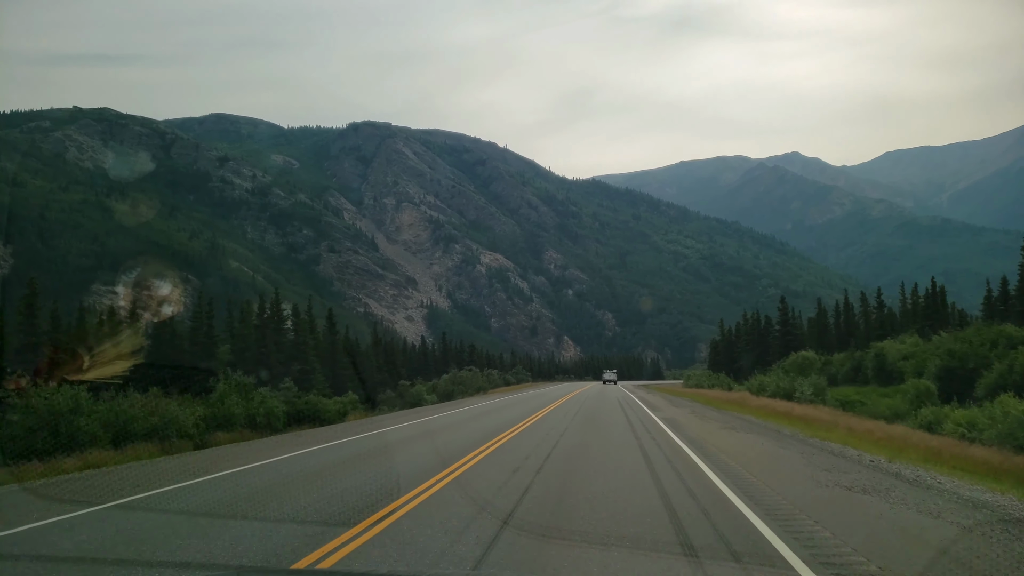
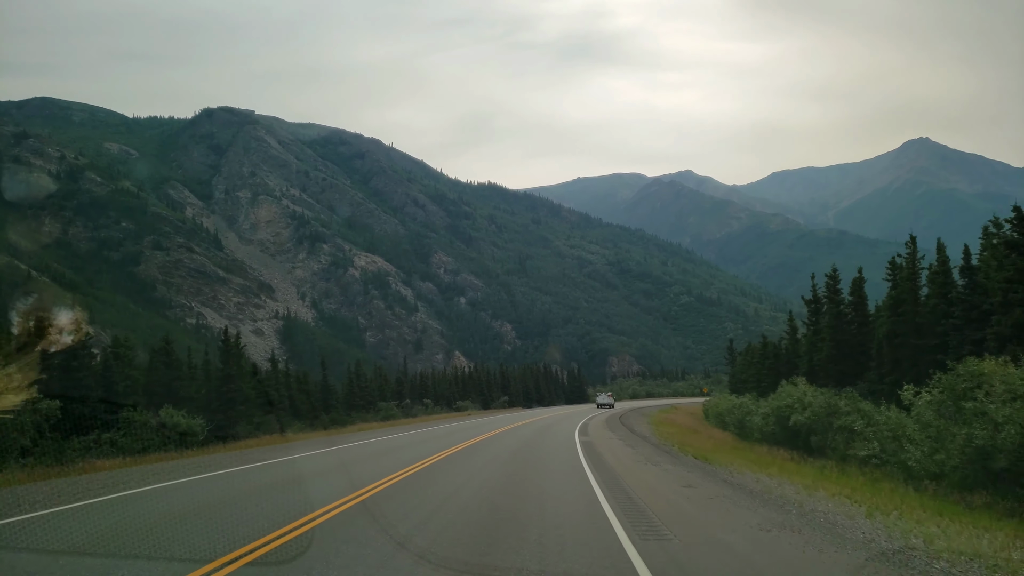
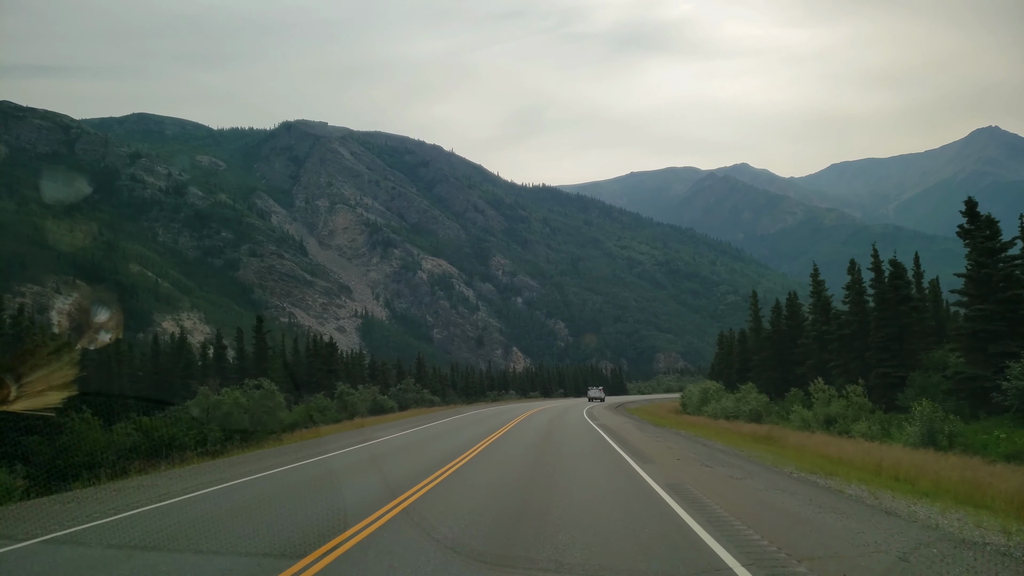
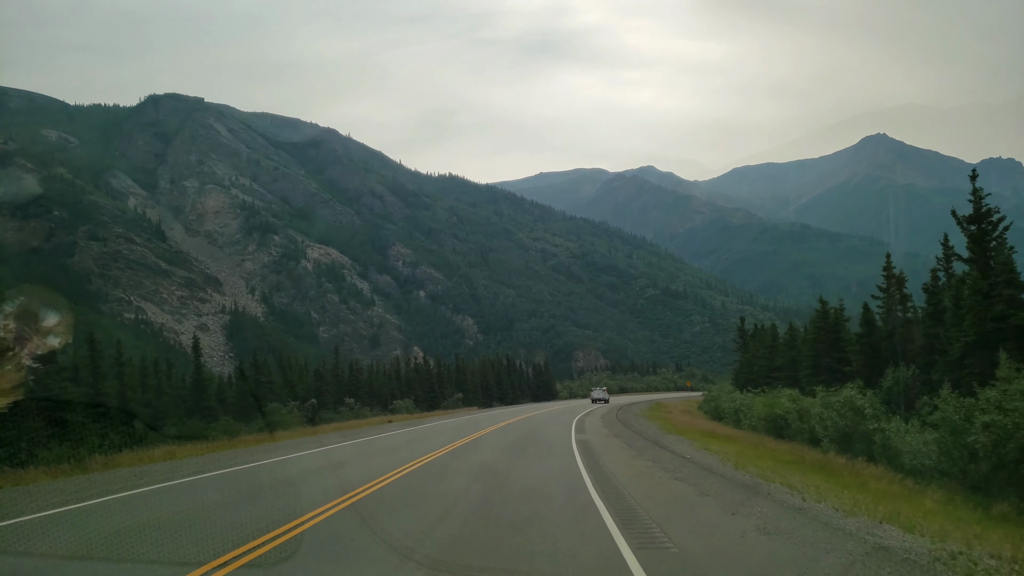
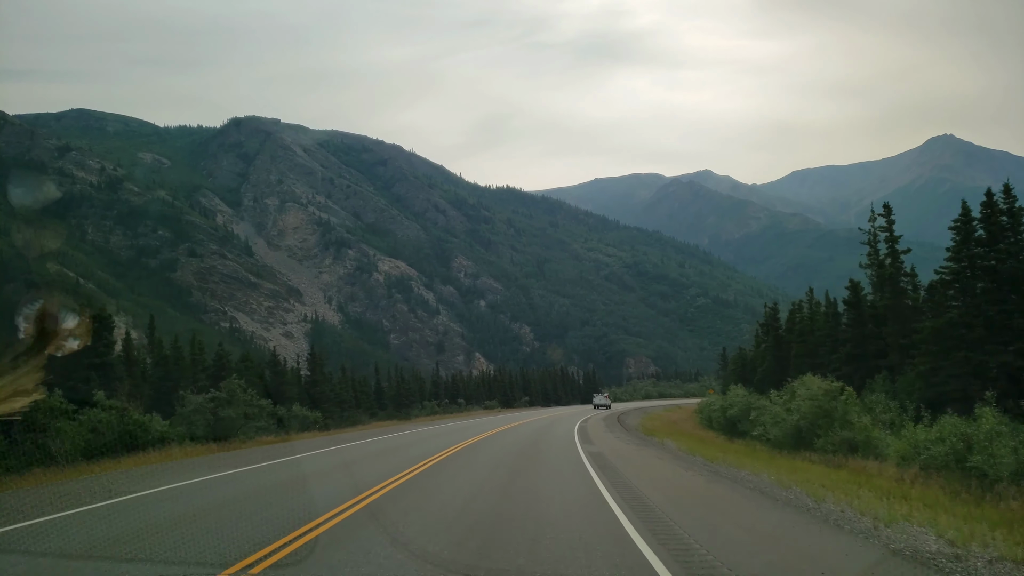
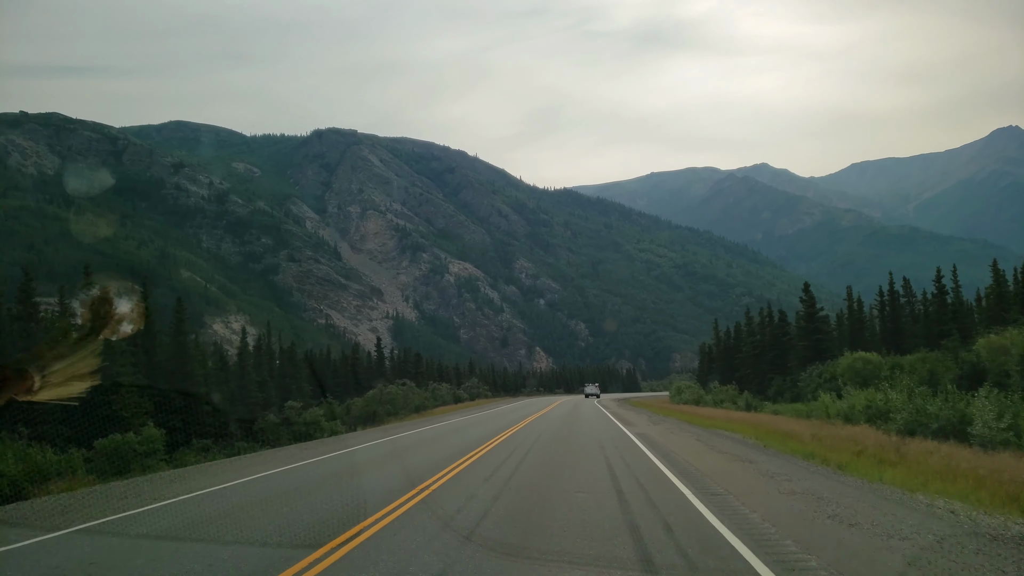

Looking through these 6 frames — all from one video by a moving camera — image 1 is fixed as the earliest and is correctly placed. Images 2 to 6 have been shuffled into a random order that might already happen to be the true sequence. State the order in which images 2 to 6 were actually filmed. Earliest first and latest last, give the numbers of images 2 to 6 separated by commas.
6, 3, 5, 2, 4
